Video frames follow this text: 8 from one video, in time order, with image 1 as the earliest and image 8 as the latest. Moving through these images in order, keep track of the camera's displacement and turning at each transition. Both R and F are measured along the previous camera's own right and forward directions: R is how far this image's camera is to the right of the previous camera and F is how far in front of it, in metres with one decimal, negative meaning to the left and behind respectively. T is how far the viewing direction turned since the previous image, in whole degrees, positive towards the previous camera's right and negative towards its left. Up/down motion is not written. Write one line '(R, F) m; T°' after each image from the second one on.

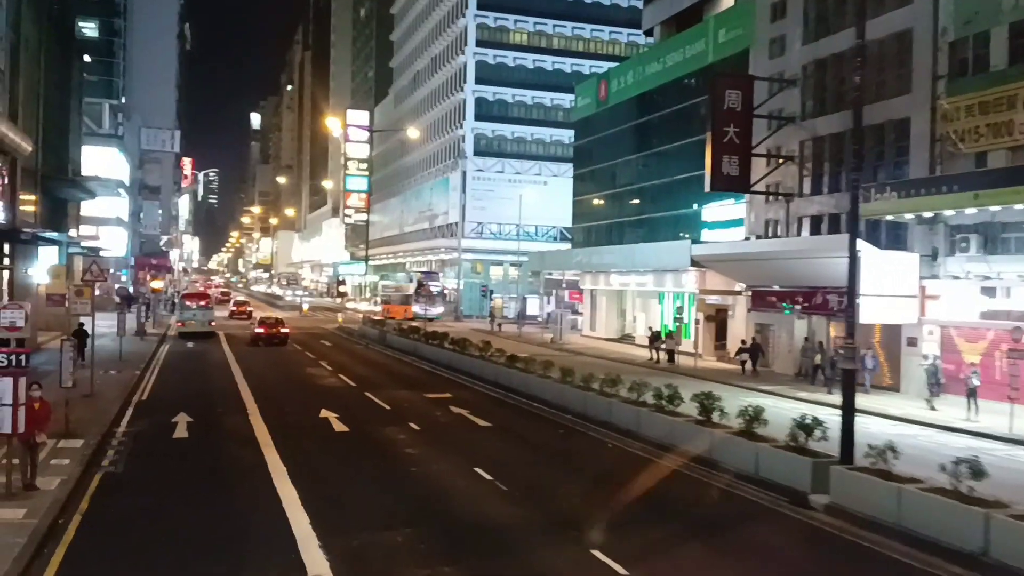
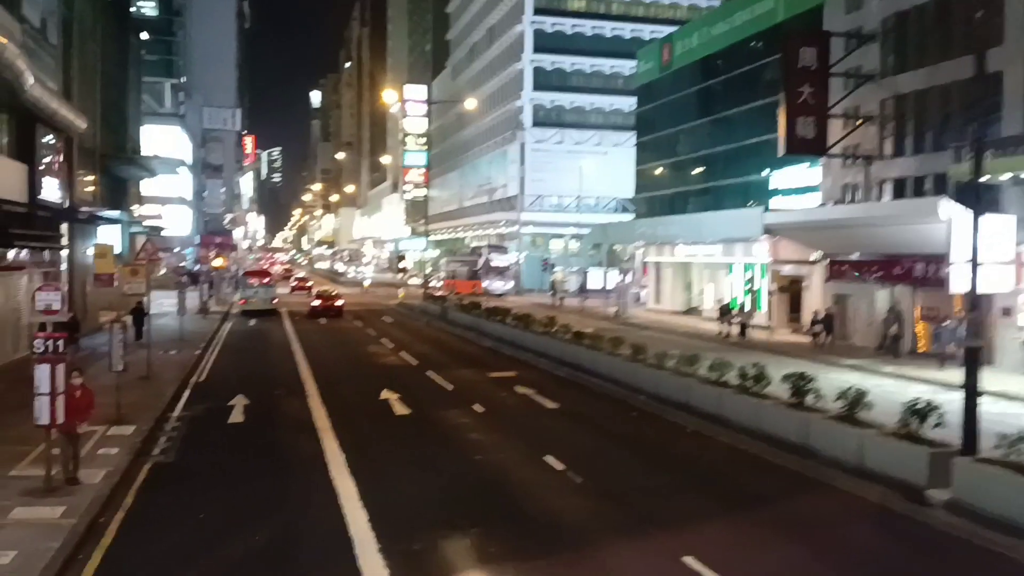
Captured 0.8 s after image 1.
(-0.2, +1.2) m; -4°
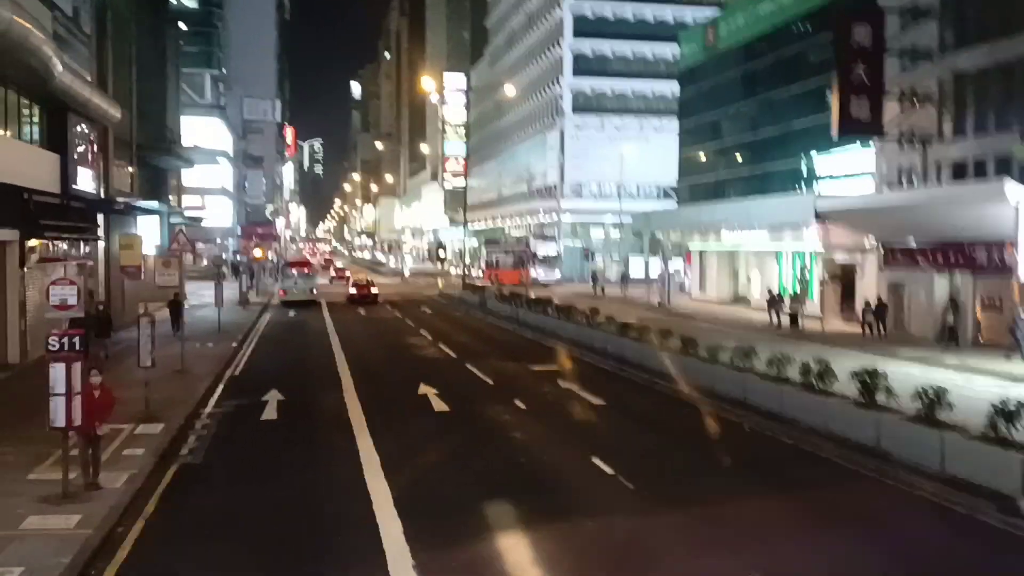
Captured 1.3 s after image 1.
(-0.1, +0.9) m; -3°
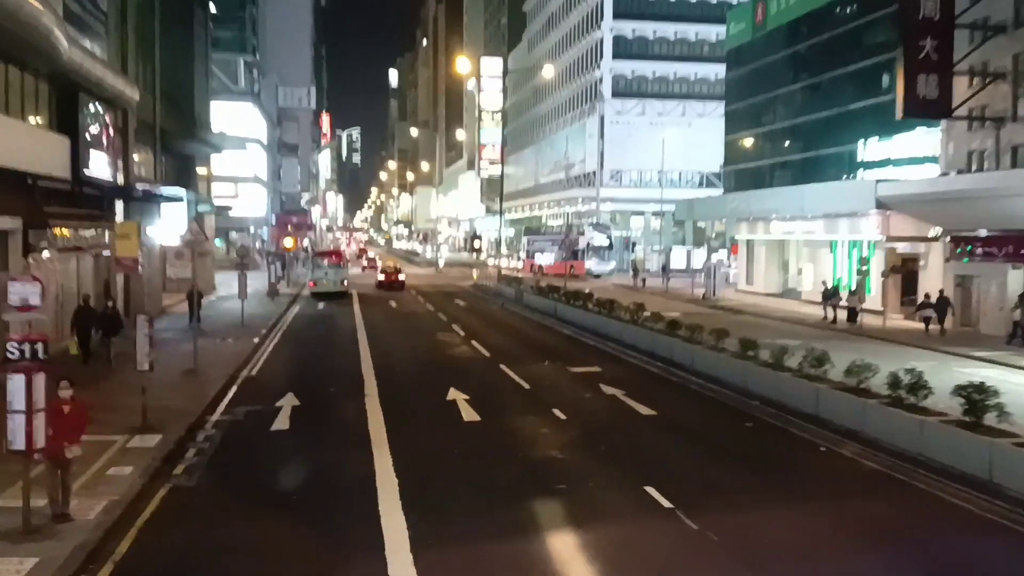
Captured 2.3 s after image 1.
(0.0, +1.8) m; -2°
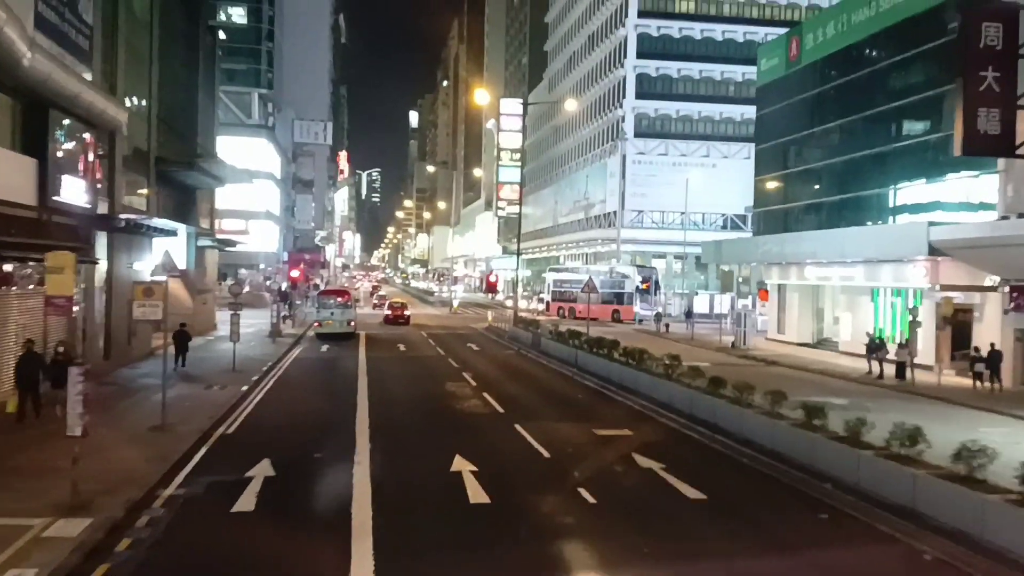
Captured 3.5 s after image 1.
(-0.1, +2.6) m; -1°
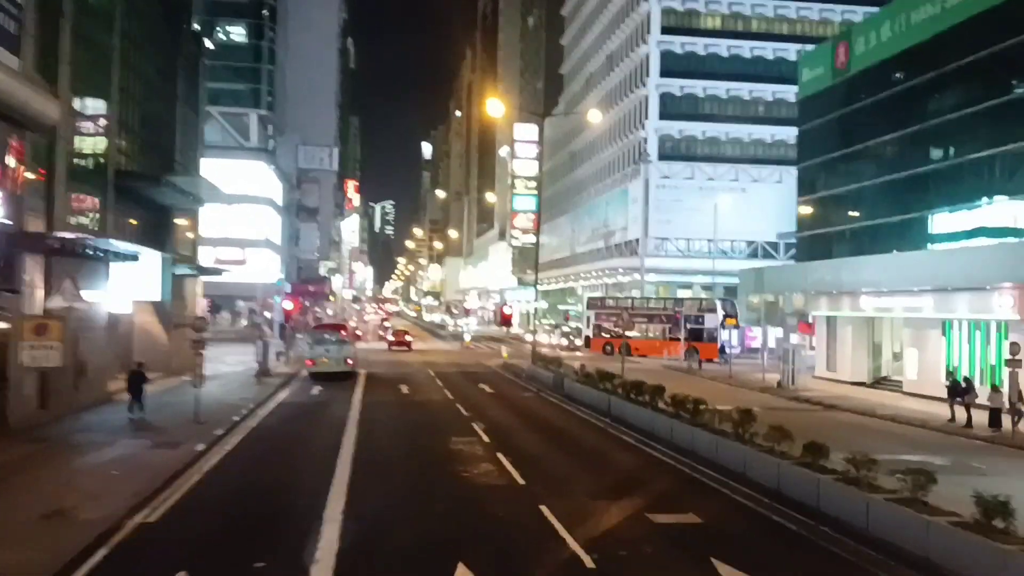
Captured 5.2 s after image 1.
(-0.2, +4.6) m; -1°
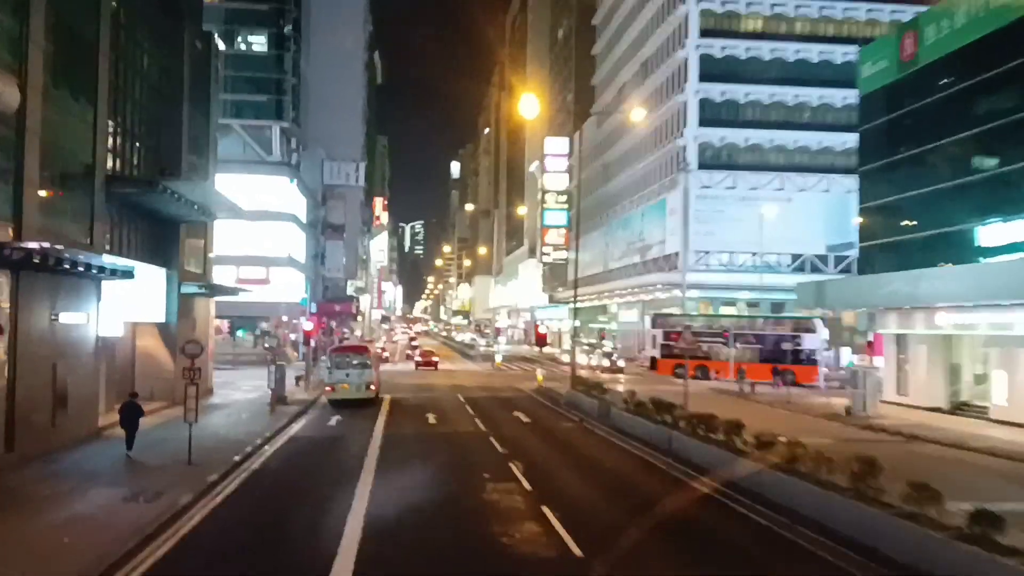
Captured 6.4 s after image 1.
(-0.3, +3.3) m; -2°
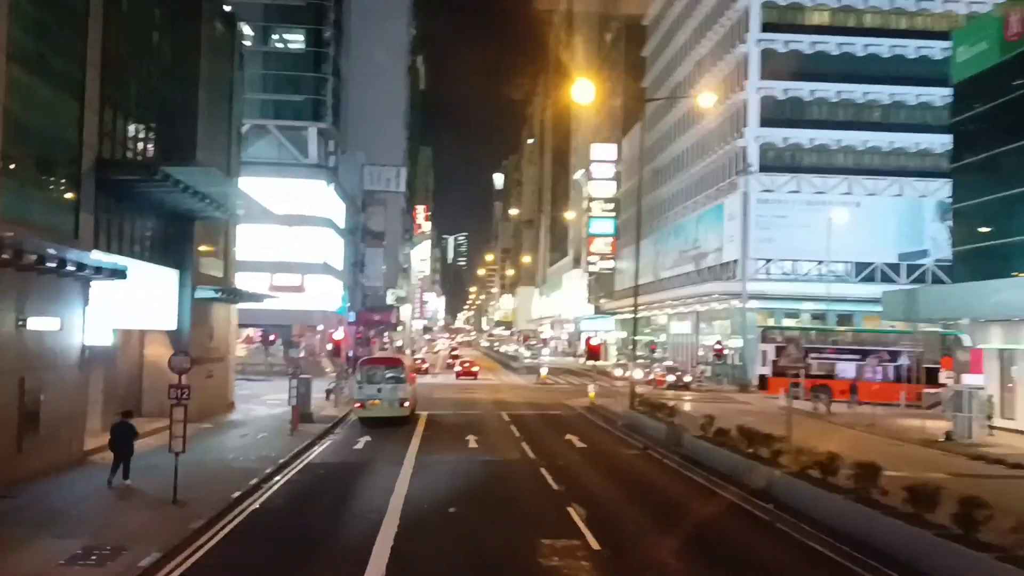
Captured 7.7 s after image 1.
(-0.3, +3.7) m; -3°
